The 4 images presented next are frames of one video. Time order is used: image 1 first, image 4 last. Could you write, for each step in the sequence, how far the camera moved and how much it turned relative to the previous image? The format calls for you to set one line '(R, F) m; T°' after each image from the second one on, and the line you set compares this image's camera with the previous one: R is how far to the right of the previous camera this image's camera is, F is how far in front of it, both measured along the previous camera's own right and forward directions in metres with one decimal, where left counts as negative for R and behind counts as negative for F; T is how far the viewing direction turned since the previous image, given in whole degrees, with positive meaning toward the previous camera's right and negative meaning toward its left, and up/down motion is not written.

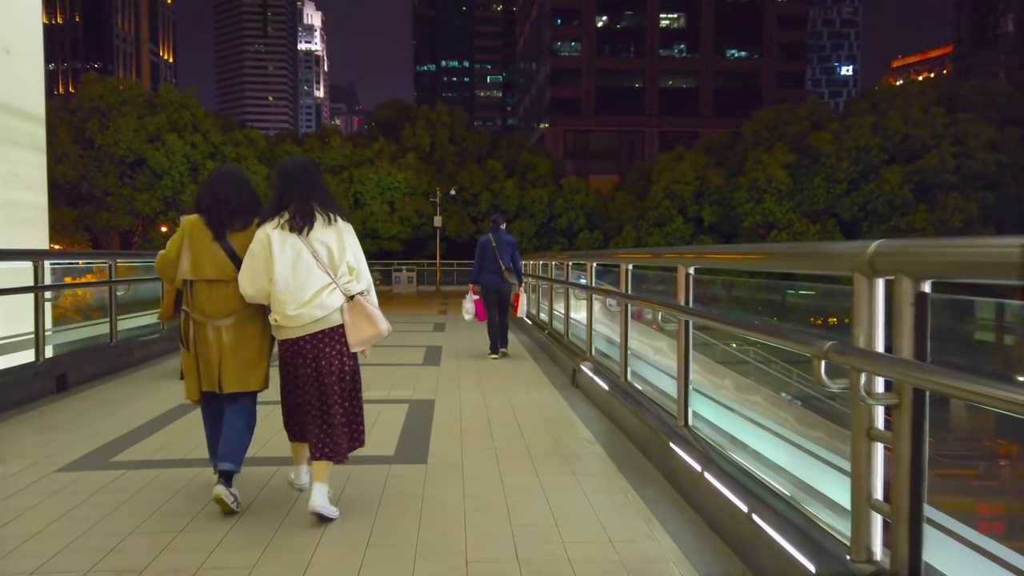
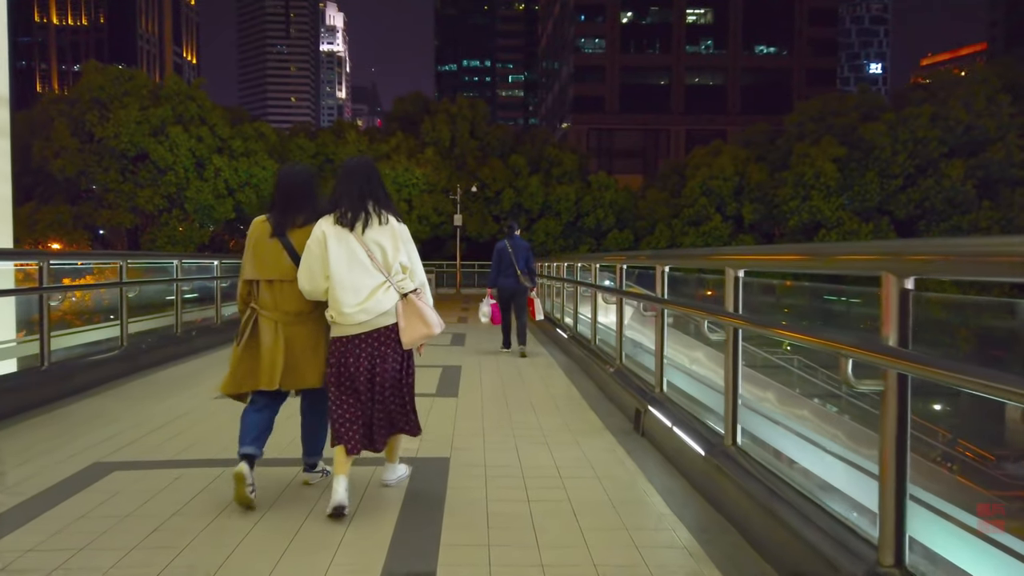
(-0.1, +1.3) m; -2°
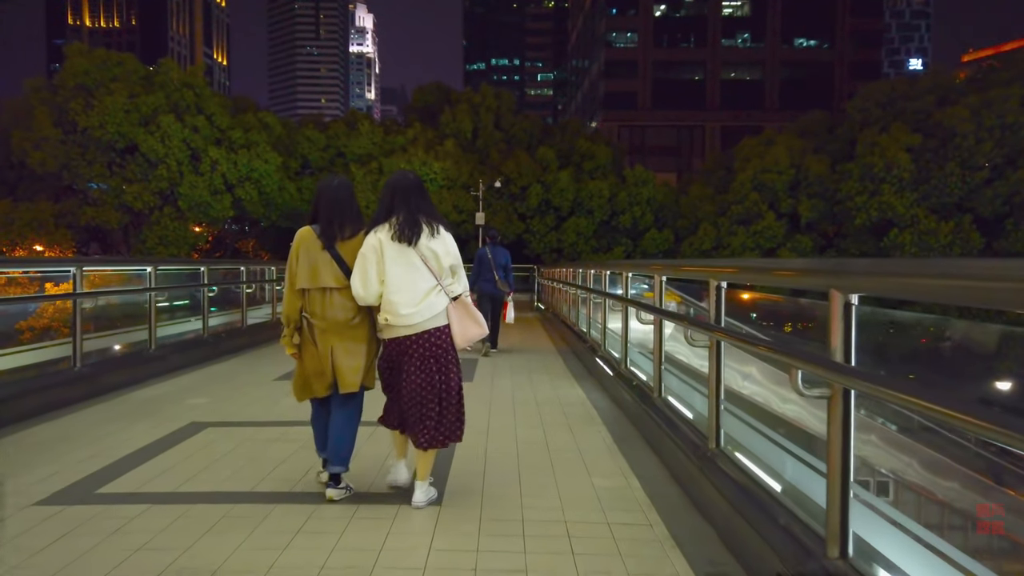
(0.0, +2.0) m; -2°
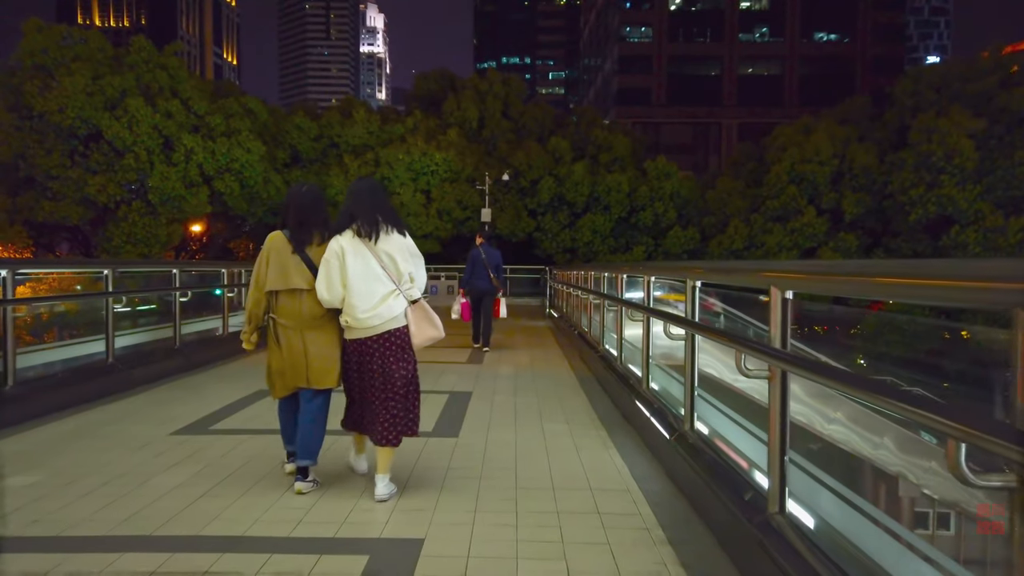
(0.0, +1.8) m; -1°
